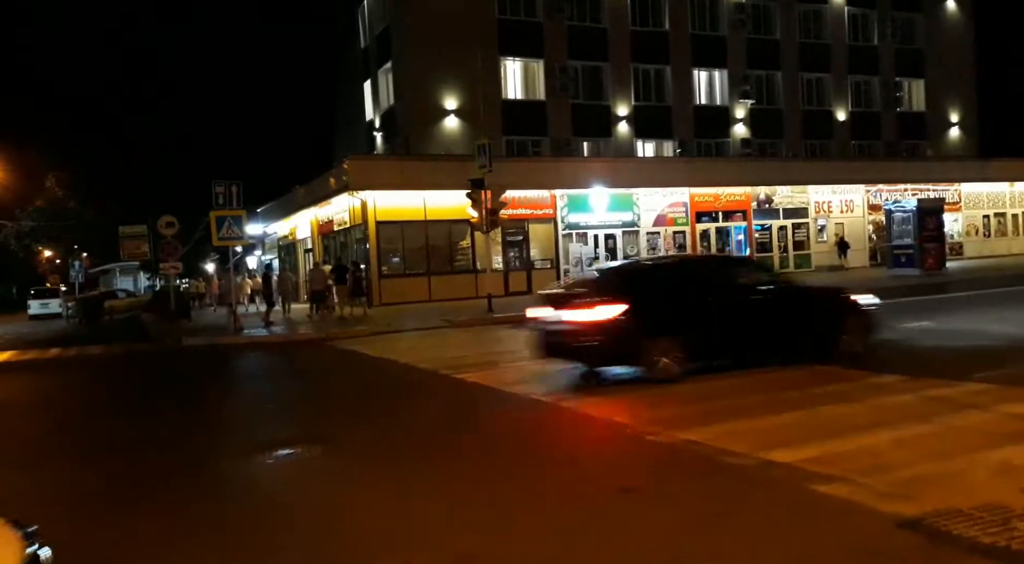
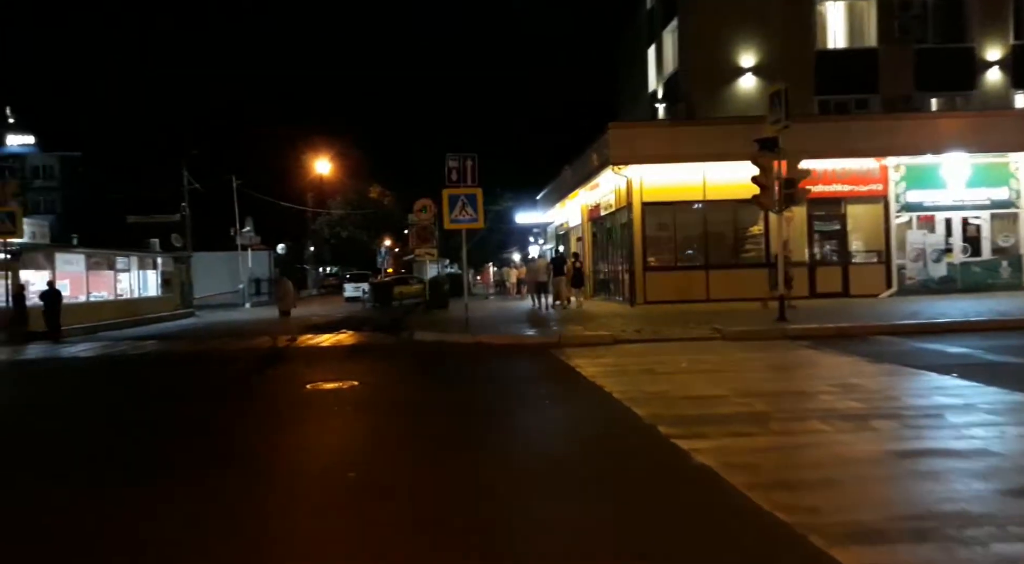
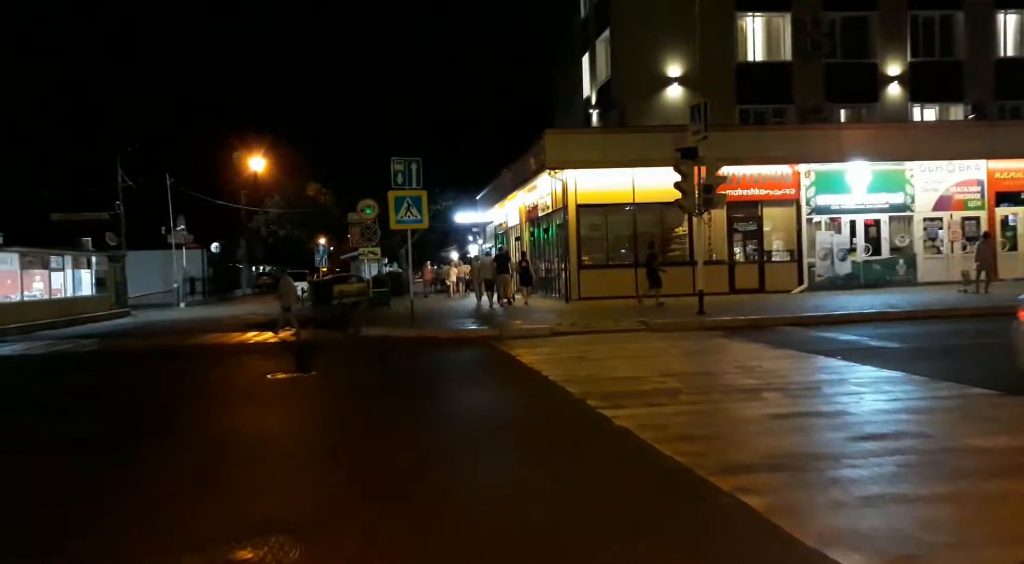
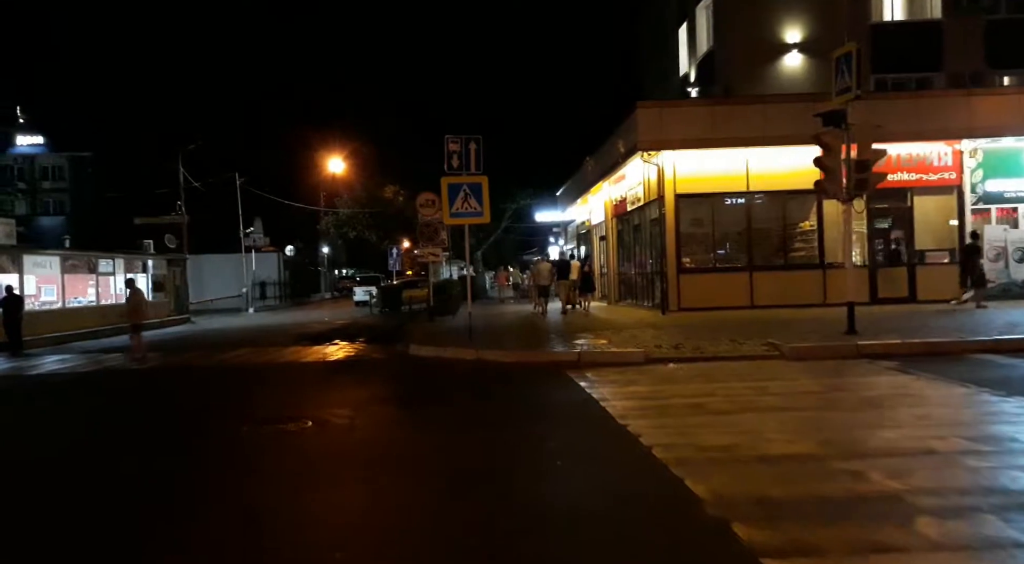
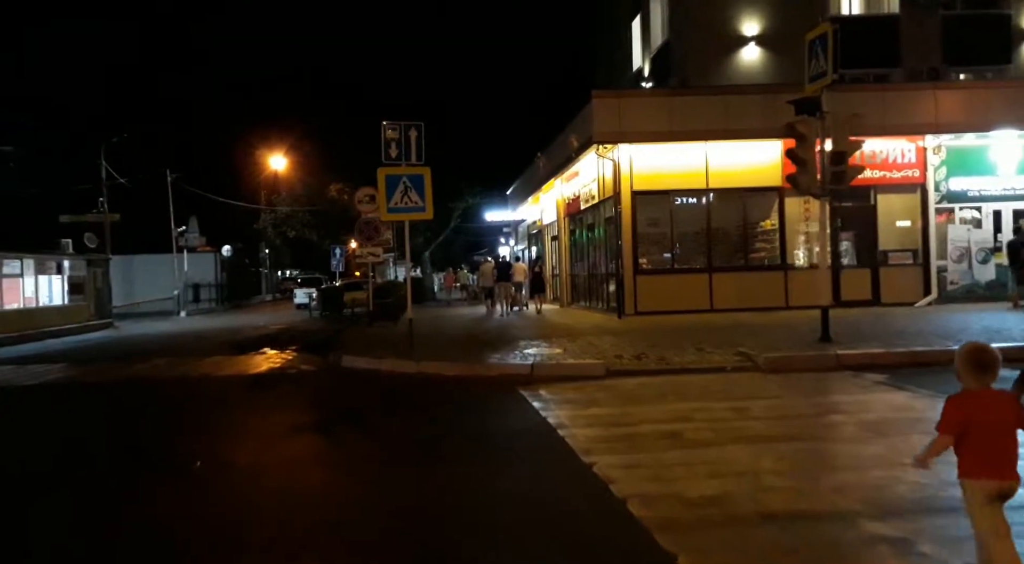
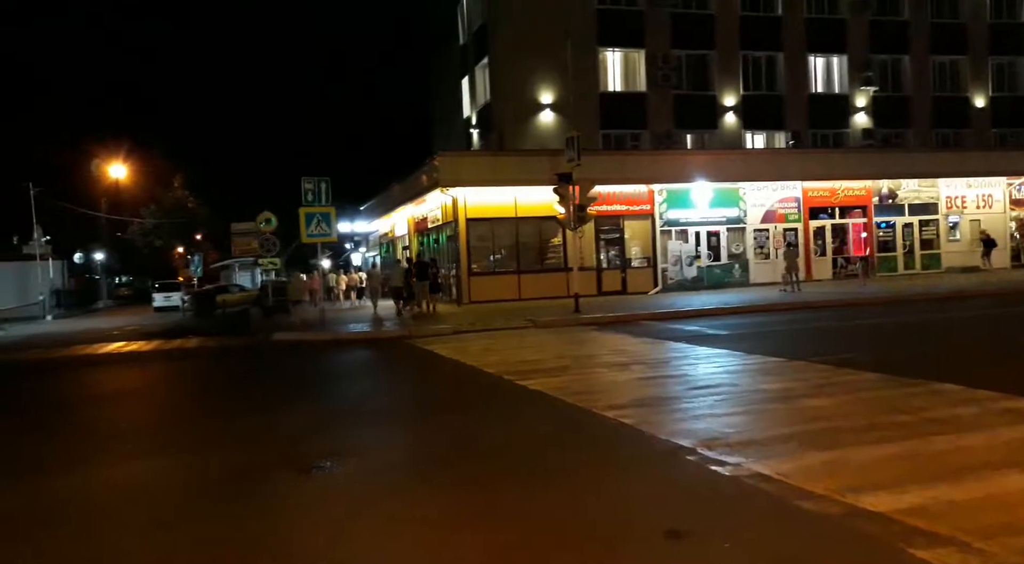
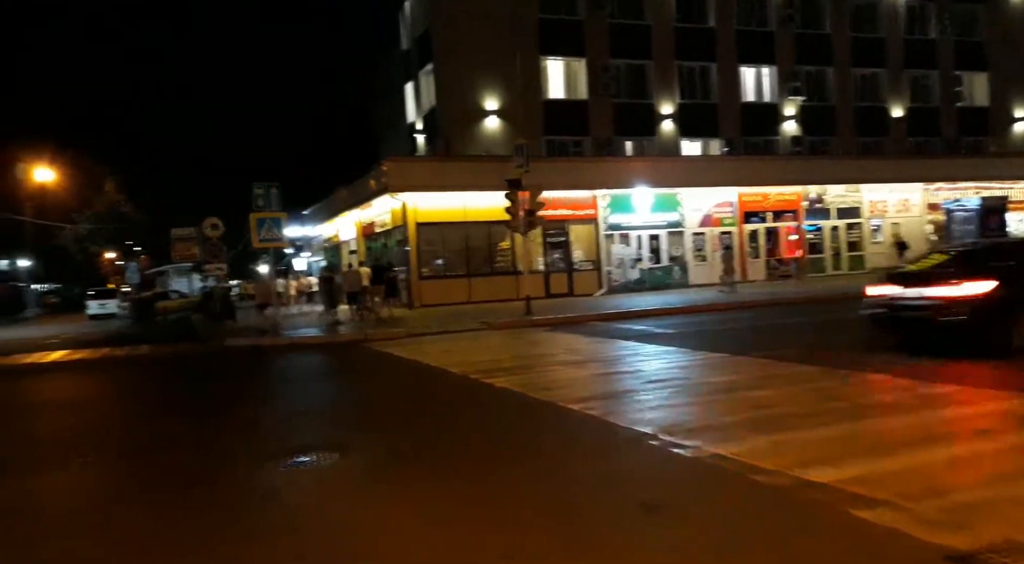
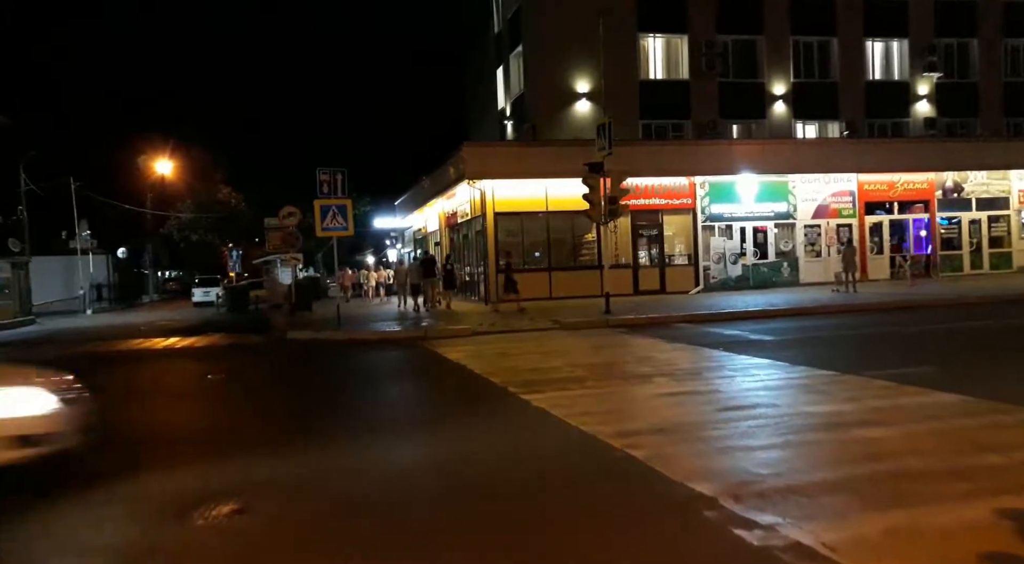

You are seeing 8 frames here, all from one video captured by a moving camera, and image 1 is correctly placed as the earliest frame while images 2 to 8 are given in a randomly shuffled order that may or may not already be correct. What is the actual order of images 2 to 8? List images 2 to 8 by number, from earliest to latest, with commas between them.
7, 6, 8, 3, 2, 4, 5
